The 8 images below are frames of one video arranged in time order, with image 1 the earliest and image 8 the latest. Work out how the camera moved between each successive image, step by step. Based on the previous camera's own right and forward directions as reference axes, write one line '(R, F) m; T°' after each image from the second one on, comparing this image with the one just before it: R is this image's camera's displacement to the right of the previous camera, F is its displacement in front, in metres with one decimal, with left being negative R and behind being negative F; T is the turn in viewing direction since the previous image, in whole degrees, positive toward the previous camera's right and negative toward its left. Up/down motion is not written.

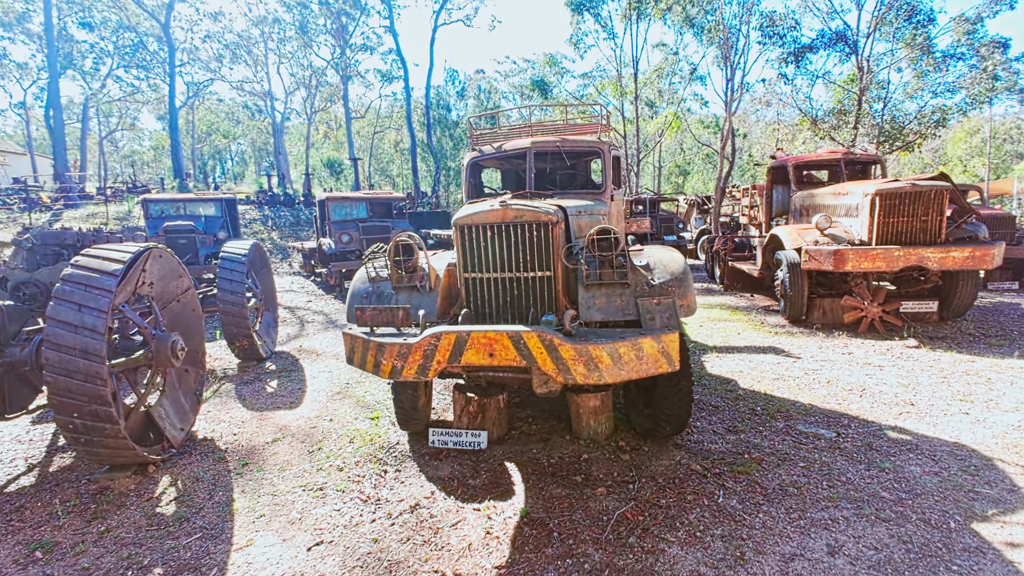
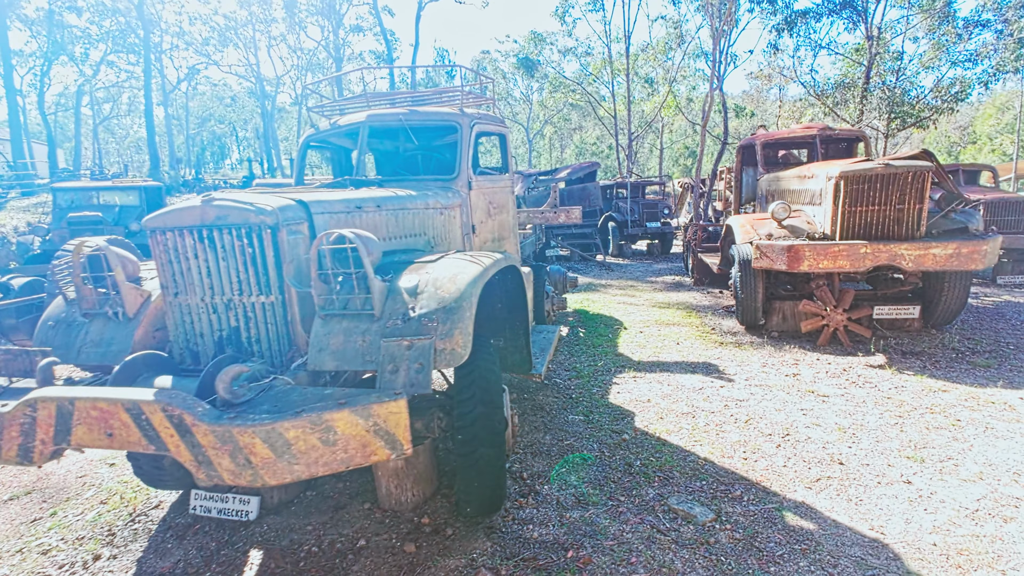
(+1.4, +1.0) m; -2°
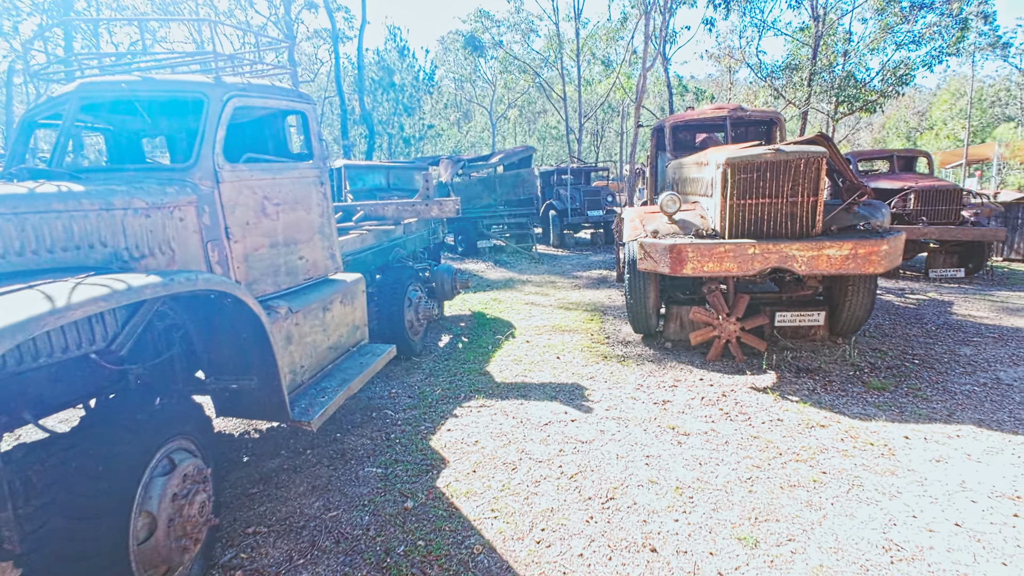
(+1.3, +0.8) m; +3°
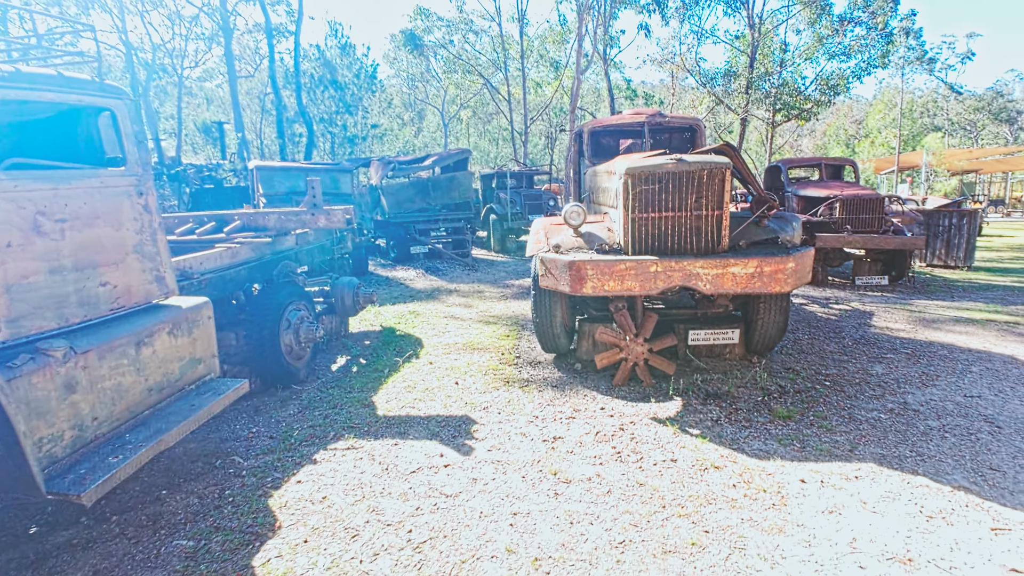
(+0.7, +0.4) m; +4°
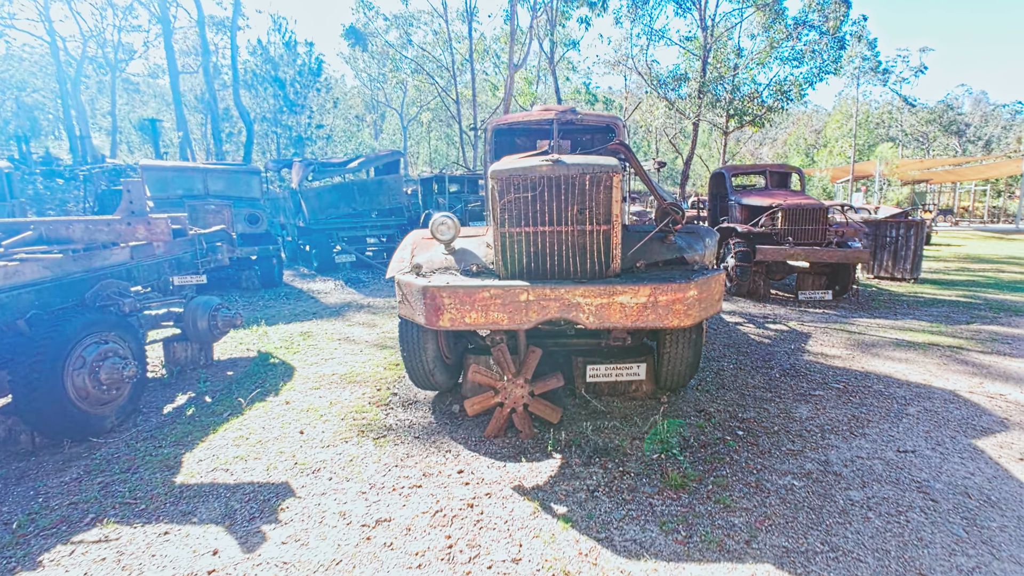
(+0.9, +0.8) m; +3°
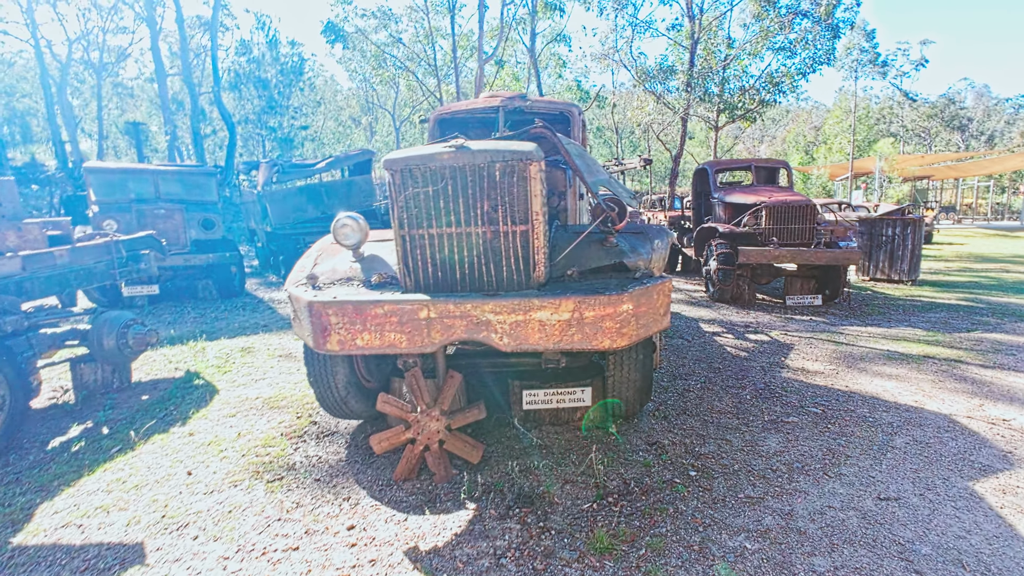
(+0.6, +0.5) m; 0°
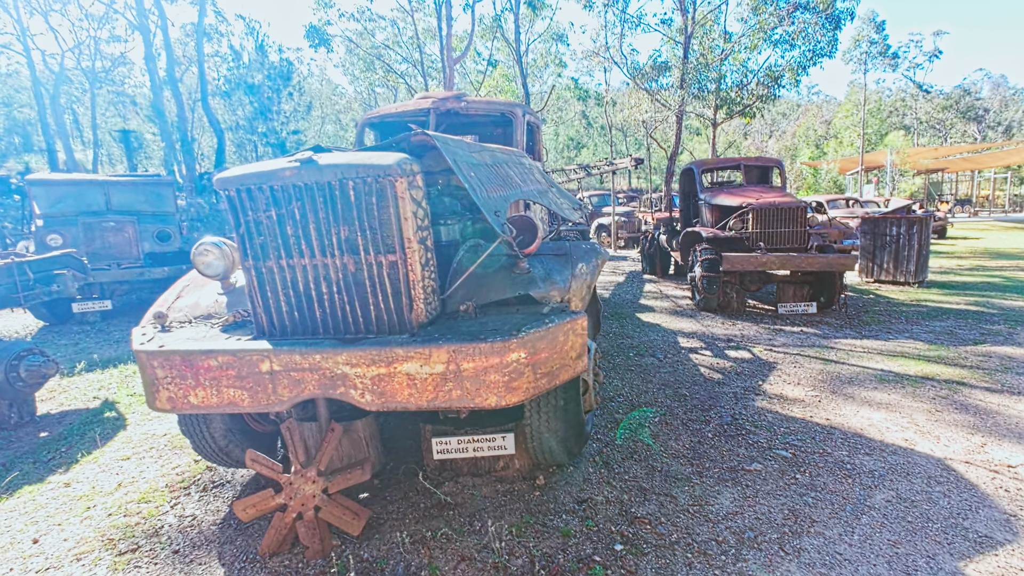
(+0.6, +0.5) m; -1°
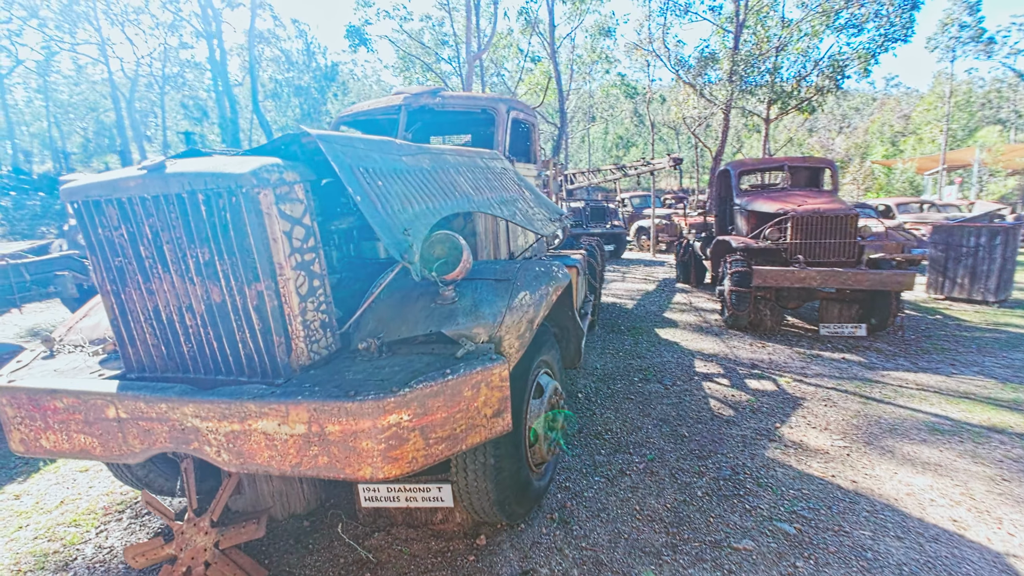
(+0.5, +0.4) m; -6°
